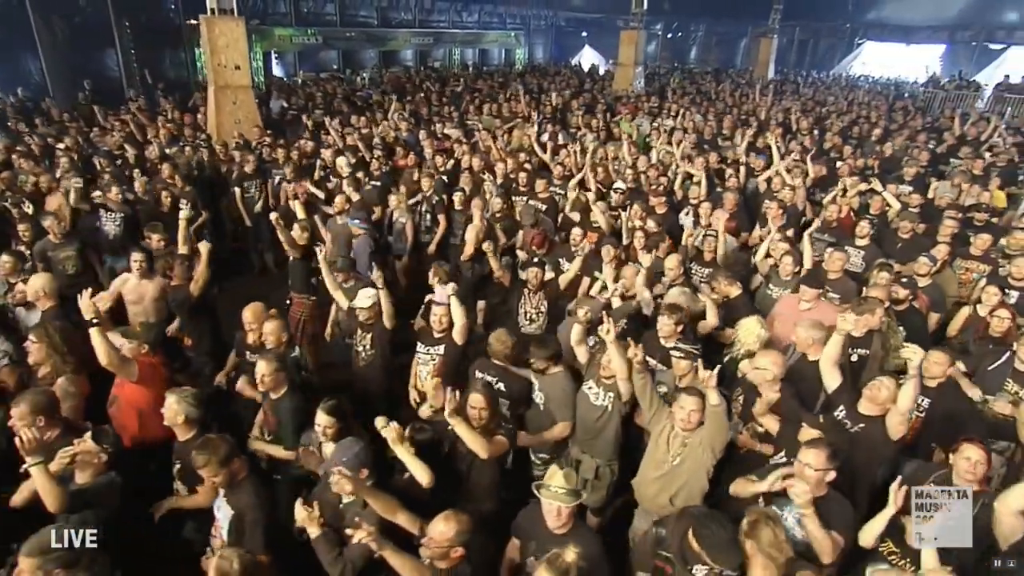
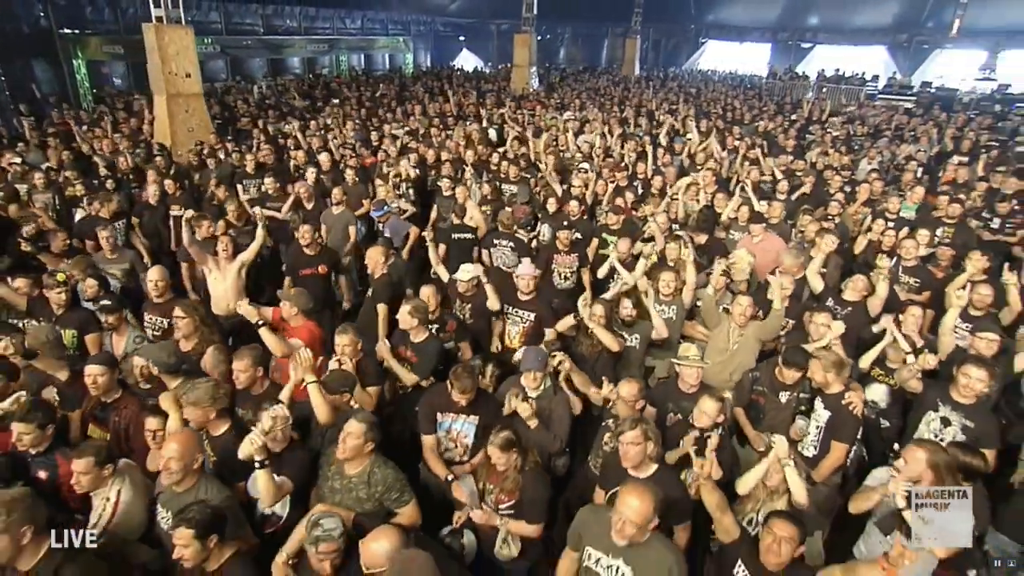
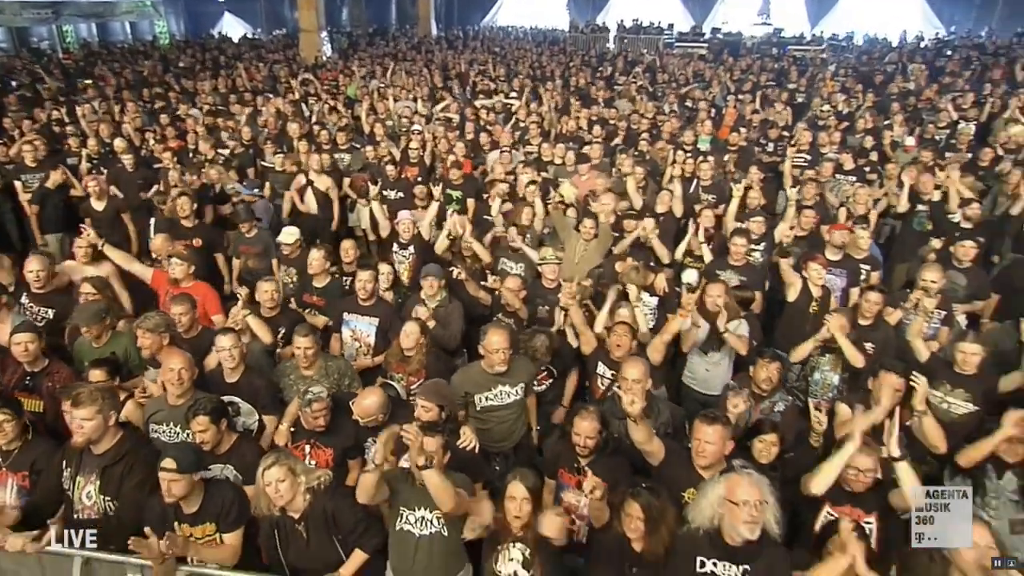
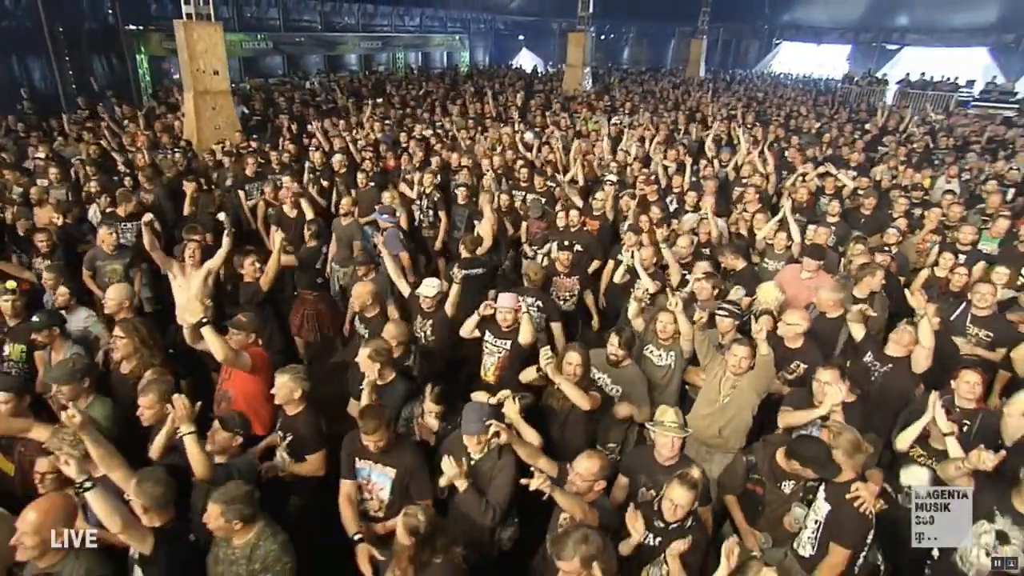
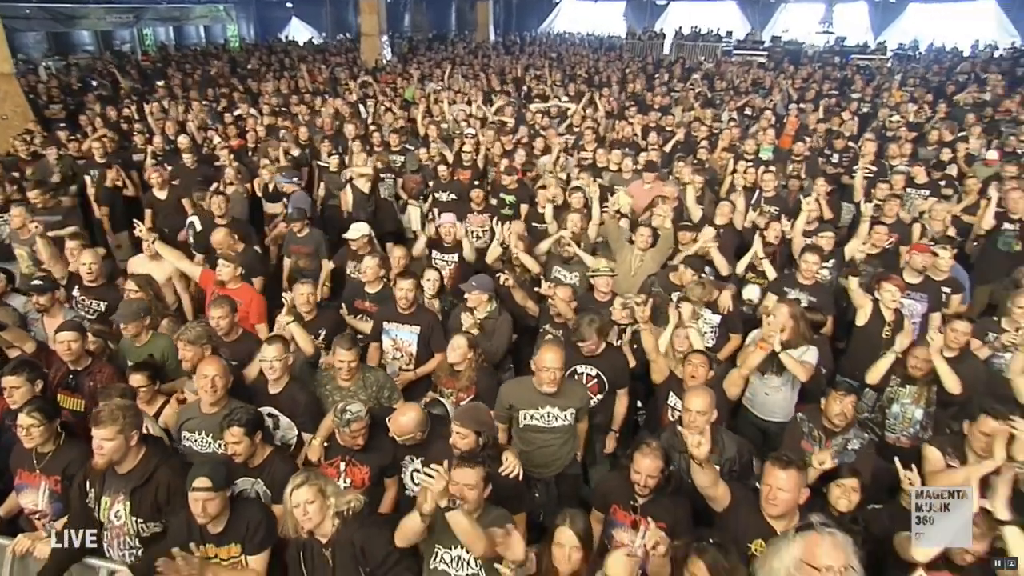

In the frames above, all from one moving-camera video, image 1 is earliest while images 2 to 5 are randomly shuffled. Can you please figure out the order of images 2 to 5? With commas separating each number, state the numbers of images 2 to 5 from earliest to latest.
4, 2, 5, 3
